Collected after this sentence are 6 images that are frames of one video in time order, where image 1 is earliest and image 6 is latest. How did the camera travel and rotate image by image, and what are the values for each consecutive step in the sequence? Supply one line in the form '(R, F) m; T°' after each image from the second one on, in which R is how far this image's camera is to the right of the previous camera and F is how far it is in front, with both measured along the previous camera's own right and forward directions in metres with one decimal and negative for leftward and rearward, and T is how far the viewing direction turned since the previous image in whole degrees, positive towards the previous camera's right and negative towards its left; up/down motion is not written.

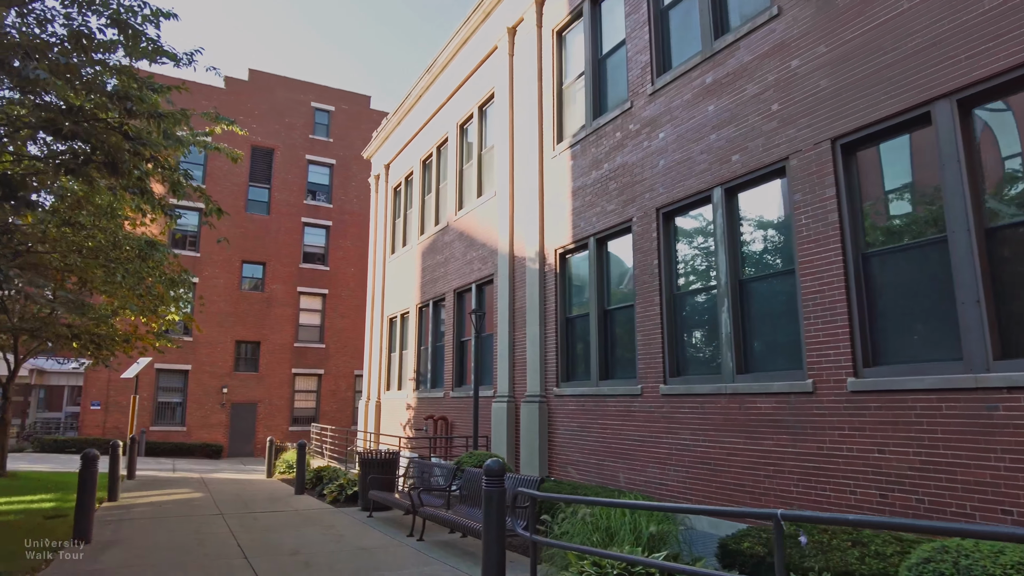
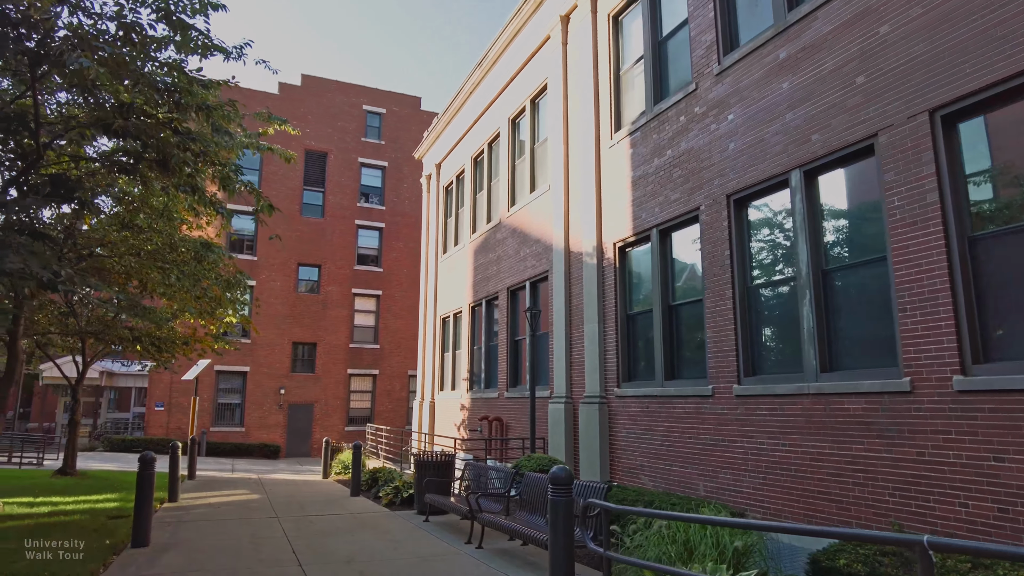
(-0.1, +0.4) m; -4°
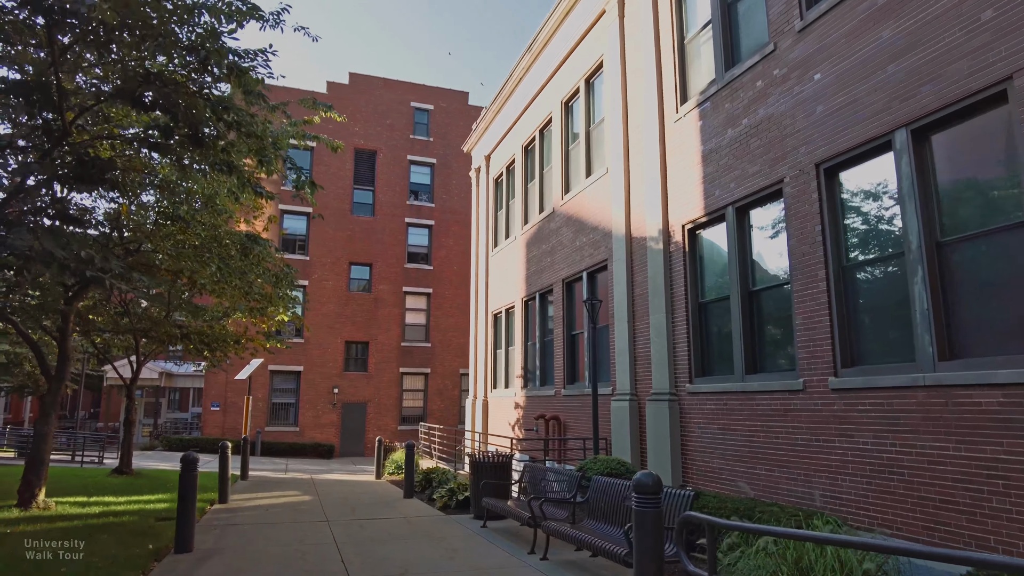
(-0.1, +0.7) m; -4°
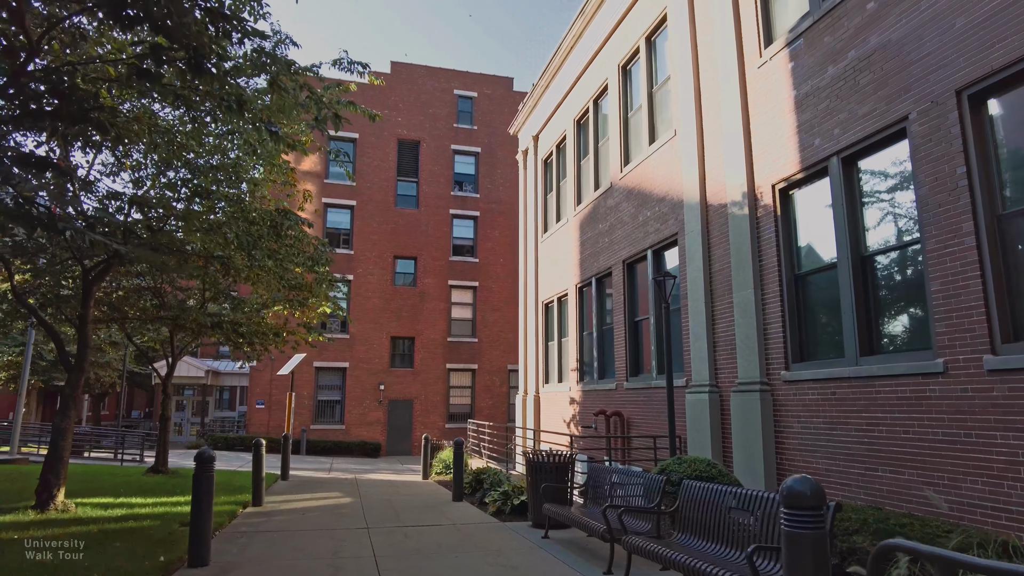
(-0.2, +1.2) m; -4°
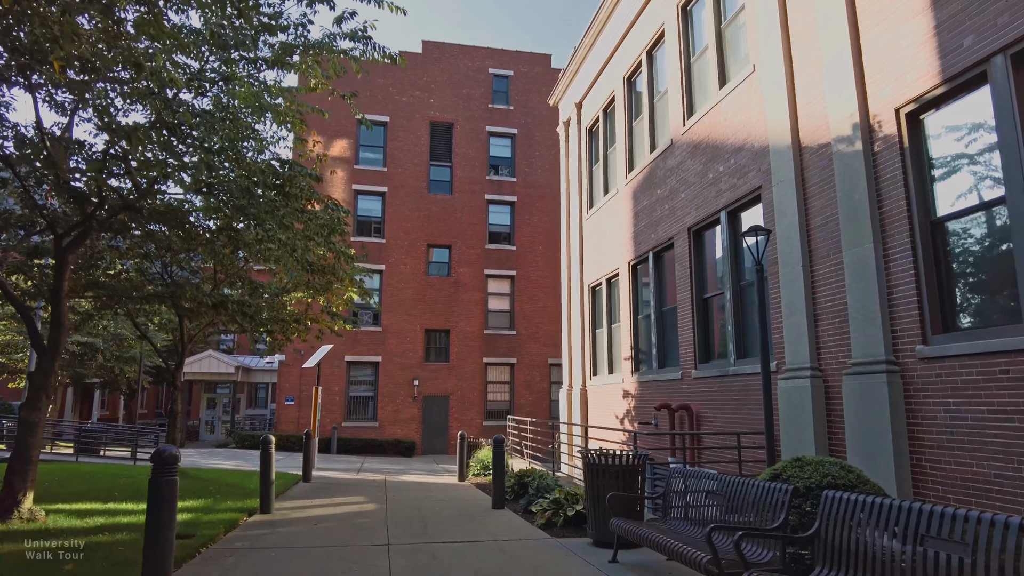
(-0.2, +1.6) m; -3°
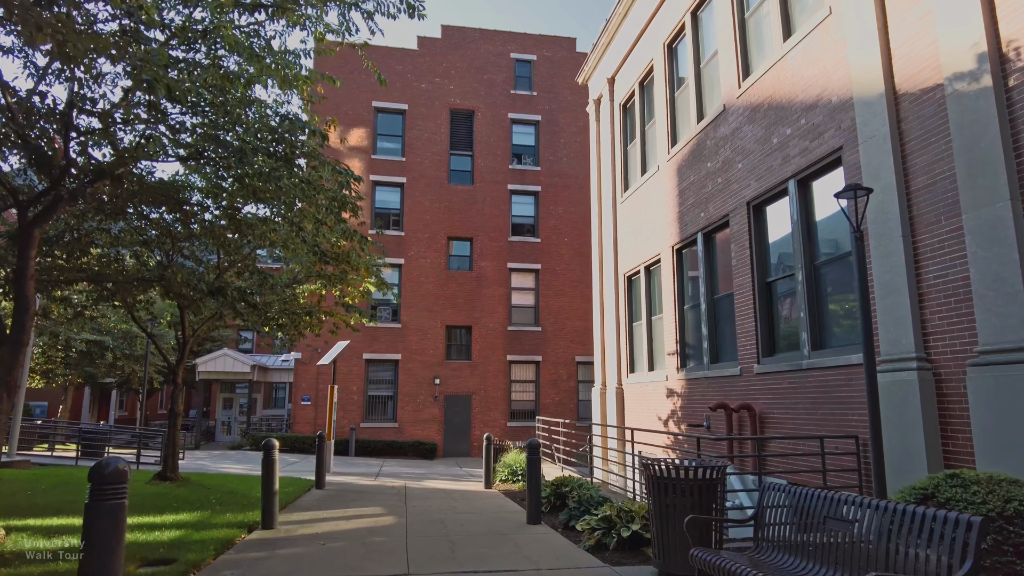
(-0.2, +1.2) m; -2°
